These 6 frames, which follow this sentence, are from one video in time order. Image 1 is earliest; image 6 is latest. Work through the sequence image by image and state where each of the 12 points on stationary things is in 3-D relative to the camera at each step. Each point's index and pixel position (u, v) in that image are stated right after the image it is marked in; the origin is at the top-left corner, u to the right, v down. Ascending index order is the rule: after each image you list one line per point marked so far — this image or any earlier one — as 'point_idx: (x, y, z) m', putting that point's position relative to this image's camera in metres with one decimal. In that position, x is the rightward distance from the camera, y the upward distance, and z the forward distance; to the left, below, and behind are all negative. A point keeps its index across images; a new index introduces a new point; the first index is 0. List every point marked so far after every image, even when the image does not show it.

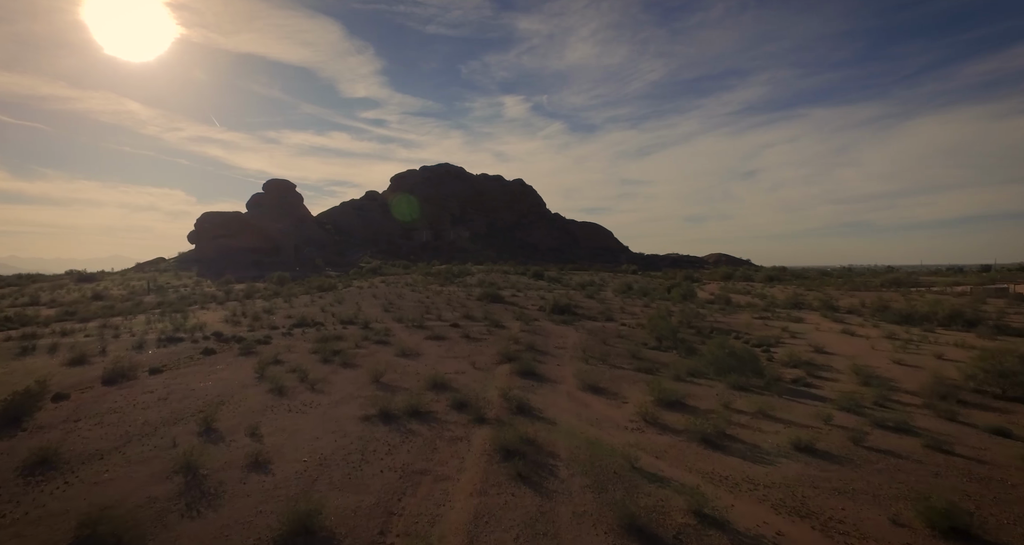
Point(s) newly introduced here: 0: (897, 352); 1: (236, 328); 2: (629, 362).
0: (+9.5, -2.0, +12.2) m
1: (-9.8, -2.0, +17.5) m
2: (+2.7, -2.1, +11.5) m
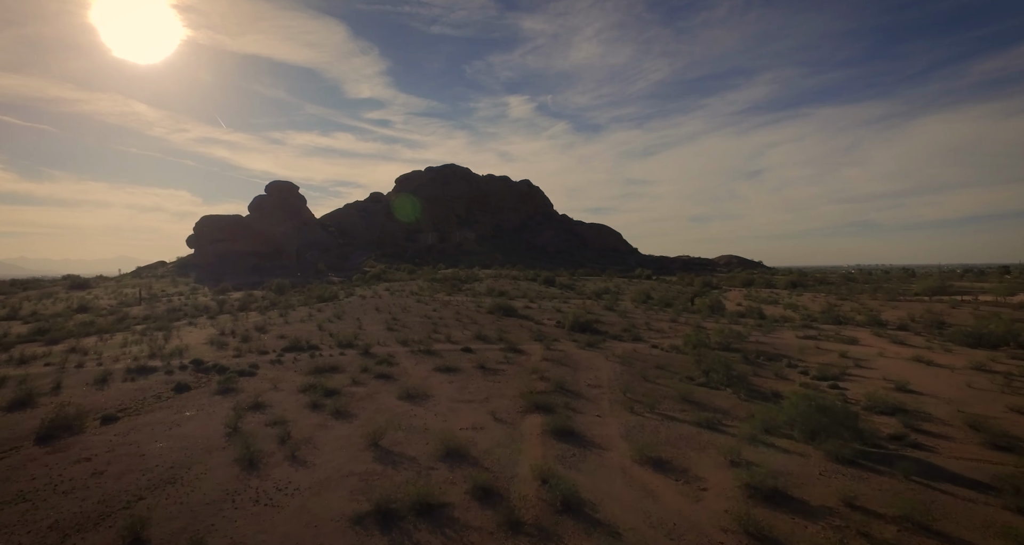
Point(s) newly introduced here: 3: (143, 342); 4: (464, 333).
0: (+10.1, -2.5, +10.1) m
1: (-9.2, -2.5, +15.6) m
2: (+3.3, -2.6, +9.4) m
3: (-12.7, -2.4, +16.9) m
4: (-1.8, -2.3, +18.2) m
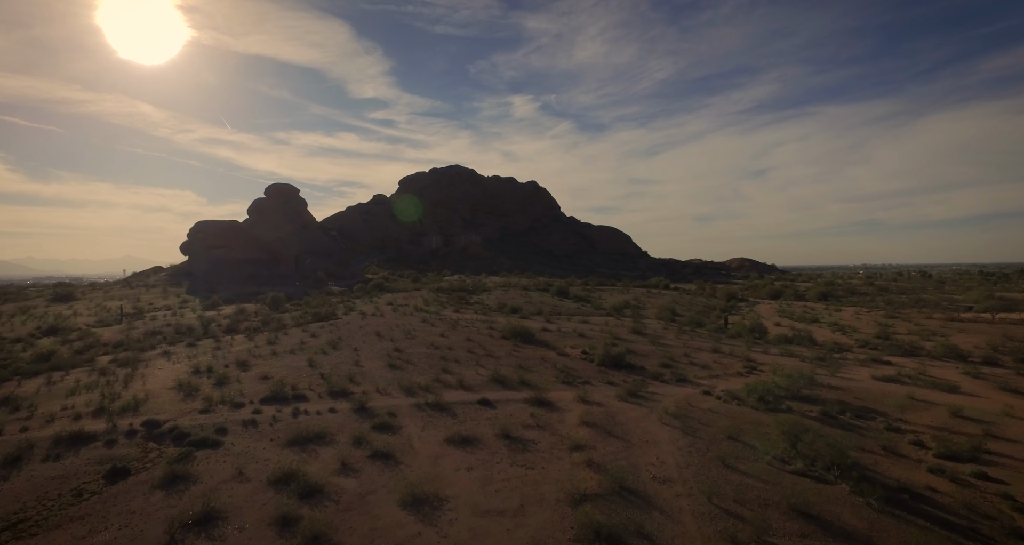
0: (+10.8, -3.4, +7.2) m
1: (-8.5, -3.4, +12.8) m
2: (+3.9, -3.5, +6.6) m
3: (-11.9, -3.3, +14.2) m
4: (-1.1, -3.2, +15.5) m
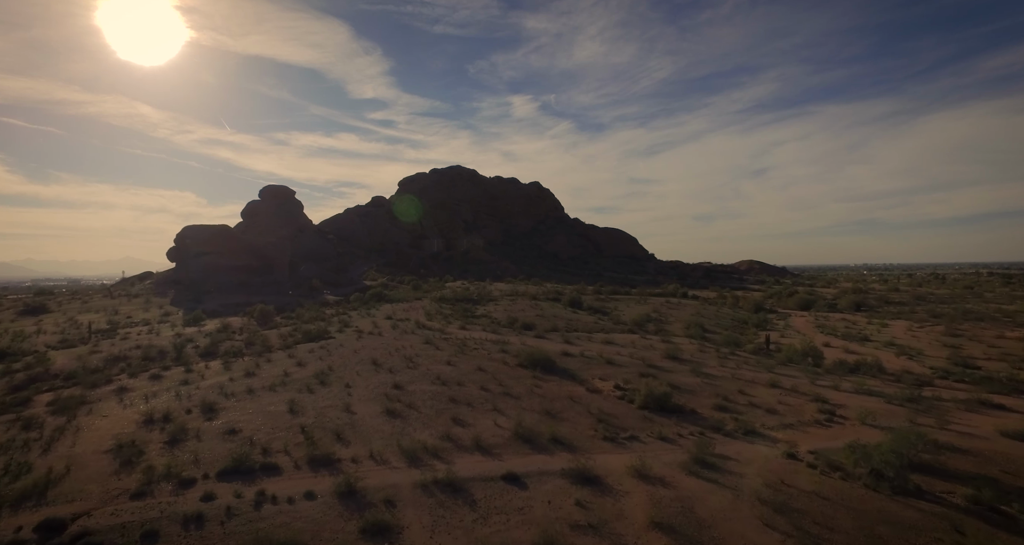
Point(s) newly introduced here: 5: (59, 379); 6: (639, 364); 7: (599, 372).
0: (+11.5, -4.0, +4.1) m
1: (-7.8, -4.1, +9.8) m
2: (+4.6, -4.2, +3.5) m
3: (-11.2, -4.0, +11.1) m
4: (-0.4, -3.9, +12.4) m
5: (-16.4, -3.9, +17.8) m
6: (+5.1, -3.6, +19.7) m
7: (+3.3, -3.7, +18.7) m
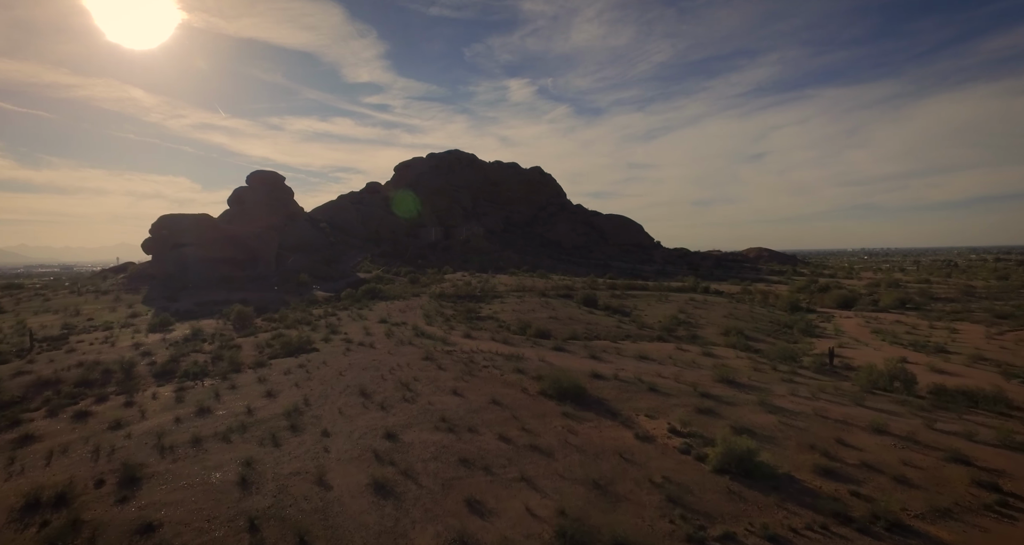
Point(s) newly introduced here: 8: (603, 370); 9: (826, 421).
0: (+12.2, -4.7, +0.4) m
1: (-7.1, -4.7, +5.9) m
2: (+5.4, -4.9, -0.2) m
3: (-10.5, -4.5, +7.2) m
4: (+0.4, -4.3, +8.6) m
5: (-15.7, -4.2, +13.9) m
6: (+5.8, -3.8, +15.9) m
7: (+4.0, -3.9, +14.9) m
8: (+3.4, -3.6, +18.6) m
9: (+8.4, -4.0, +13.0) m
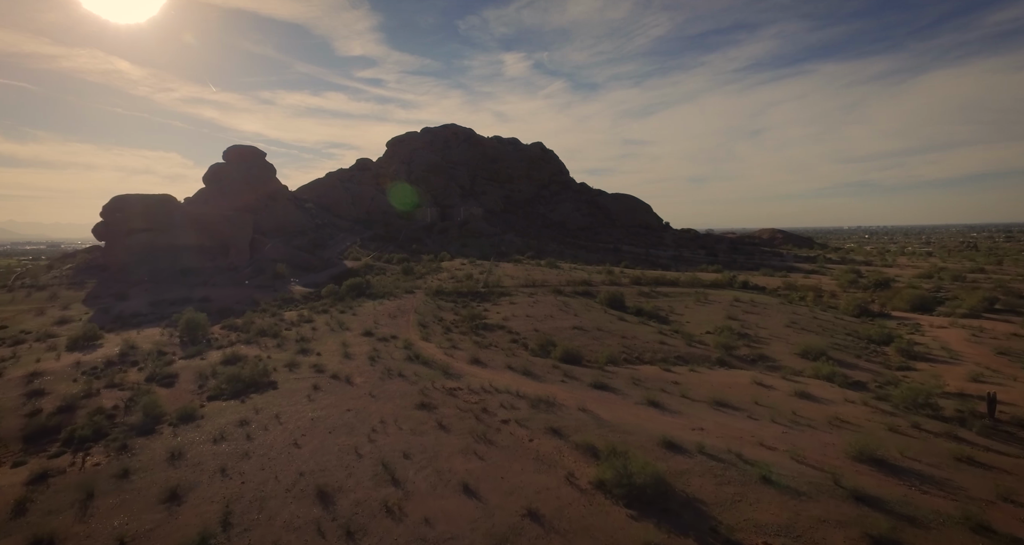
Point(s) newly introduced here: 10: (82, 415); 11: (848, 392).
0: (+13.3, -6.0, -5.2) m
1: (-6.1, -5.7, +0.1) m
2: (+6.5, -6.2, -5.9) m
3: (-9.5, -5.5, +1.4) m
4: (+1.3, -5.3, +2.8) m
5: (-14.8, -4.9, +8.0) m
6: (+6.7, -4.4, +10.1) m
7: (+5.0, -4.6, +9.2) m
8: (+4.3, -4.1, +12.8) m
9: (+9.4, -4.8, +7.3) m
10: (-12.7, -4.2, +14.7) m
11: (+11.2, -3.7, +16.4) m
